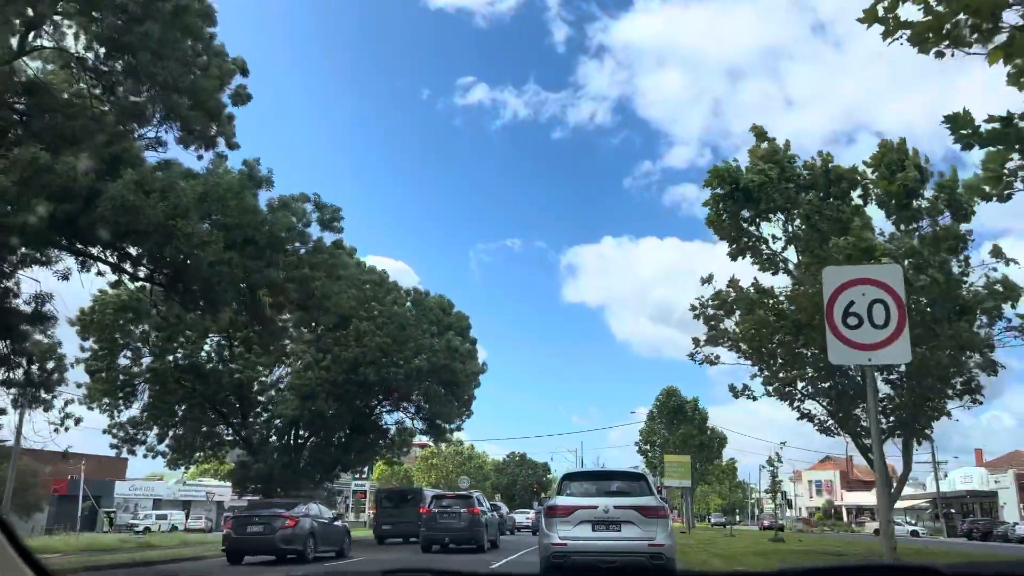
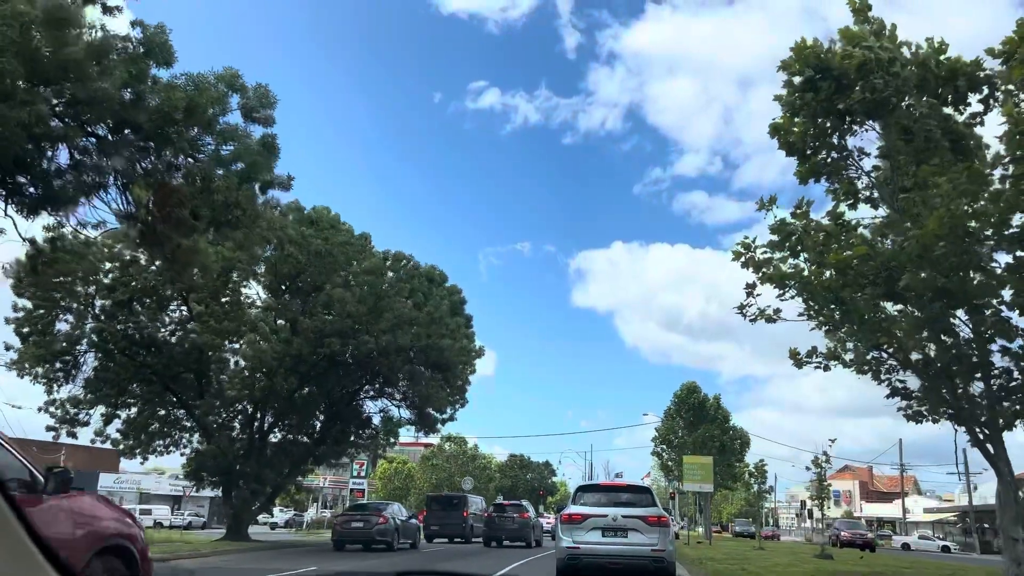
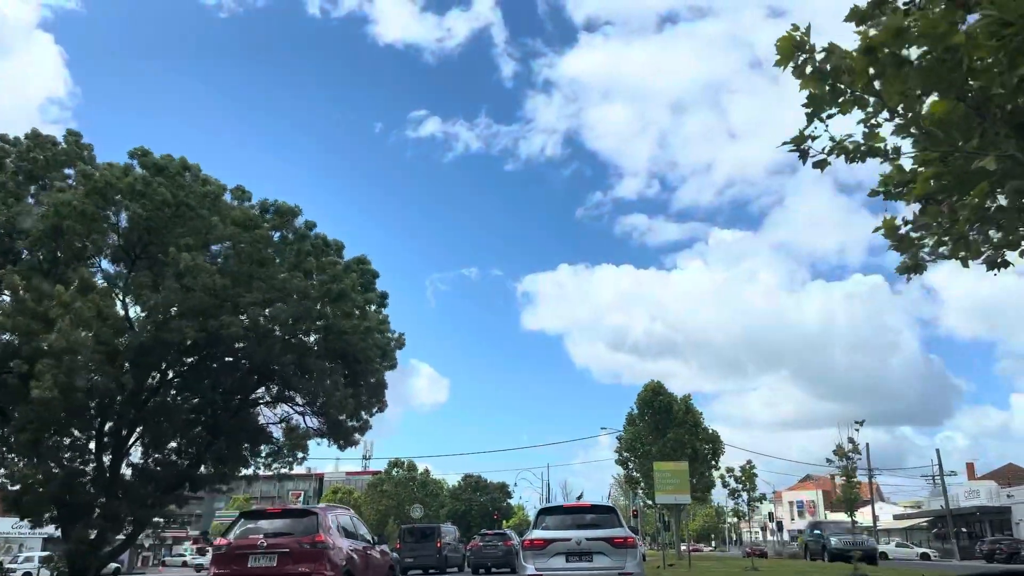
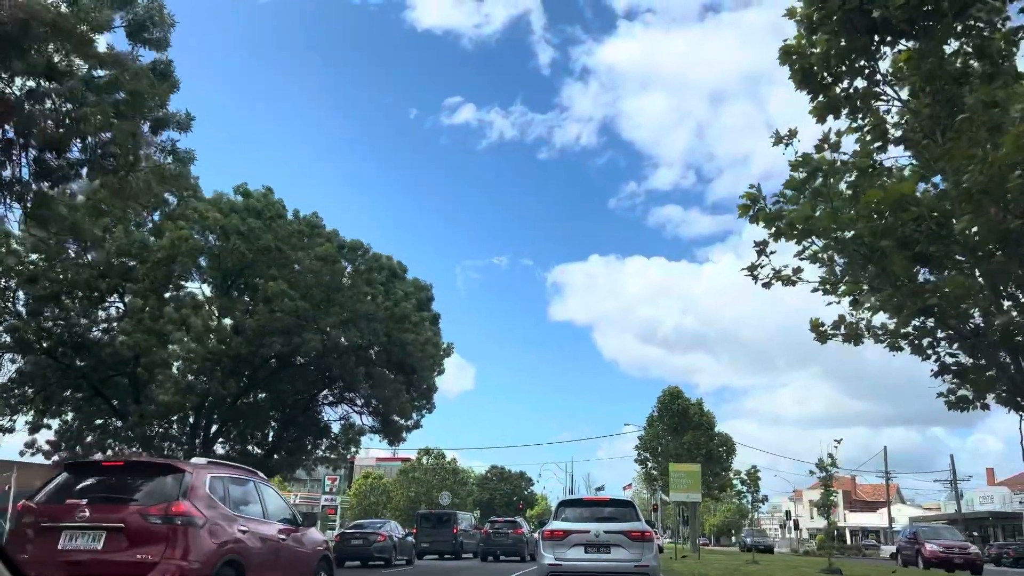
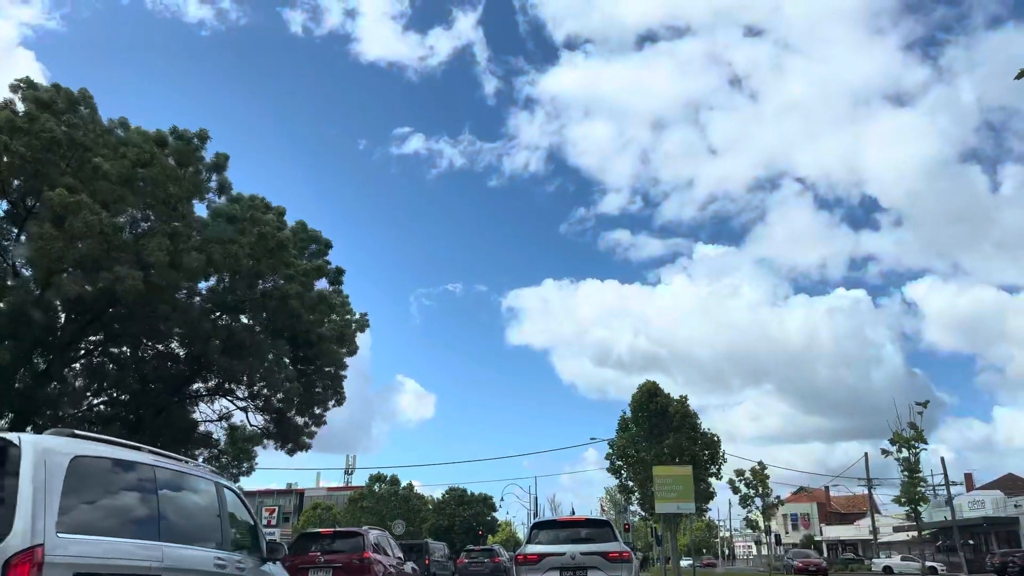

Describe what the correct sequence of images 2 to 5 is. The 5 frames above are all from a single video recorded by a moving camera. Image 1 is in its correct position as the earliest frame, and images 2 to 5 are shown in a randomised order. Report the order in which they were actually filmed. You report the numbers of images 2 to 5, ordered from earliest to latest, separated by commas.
2, 4, 3, 5
